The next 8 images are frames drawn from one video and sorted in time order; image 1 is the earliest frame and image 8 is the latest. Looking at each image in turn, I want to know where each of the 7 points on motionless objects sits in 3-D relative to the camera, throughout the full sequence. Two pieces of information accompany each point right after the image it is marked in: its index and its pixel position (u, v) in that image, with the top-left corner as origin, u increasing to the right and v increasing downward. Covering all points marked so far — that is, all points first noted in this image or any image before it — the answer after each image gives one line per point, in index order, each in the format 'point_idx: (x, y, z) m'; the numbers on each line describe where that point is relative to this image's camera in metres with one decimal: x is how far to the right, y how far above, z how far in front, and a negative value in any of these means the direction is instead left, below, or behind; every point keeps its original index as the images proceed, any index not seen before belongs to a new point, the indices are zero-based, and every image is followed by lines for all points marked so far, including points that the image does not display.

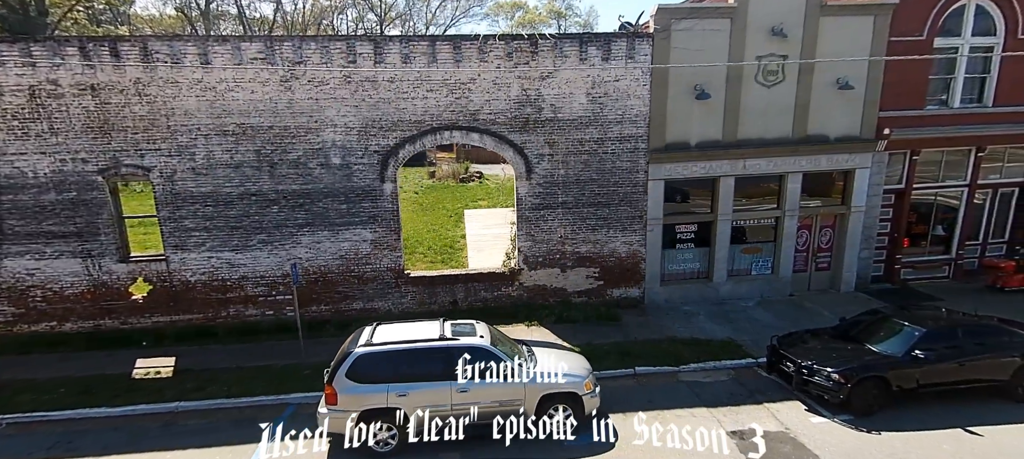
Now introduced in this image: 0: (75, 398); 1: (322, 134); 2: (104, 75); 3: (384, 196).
0: (-7.0, -2.7, +7.5) m
1: (-4.0, +2.0, +9.7) m
2: (-7.9, +3.0, +8.9) m
3: (-2.8, +0.7, +10.2) m
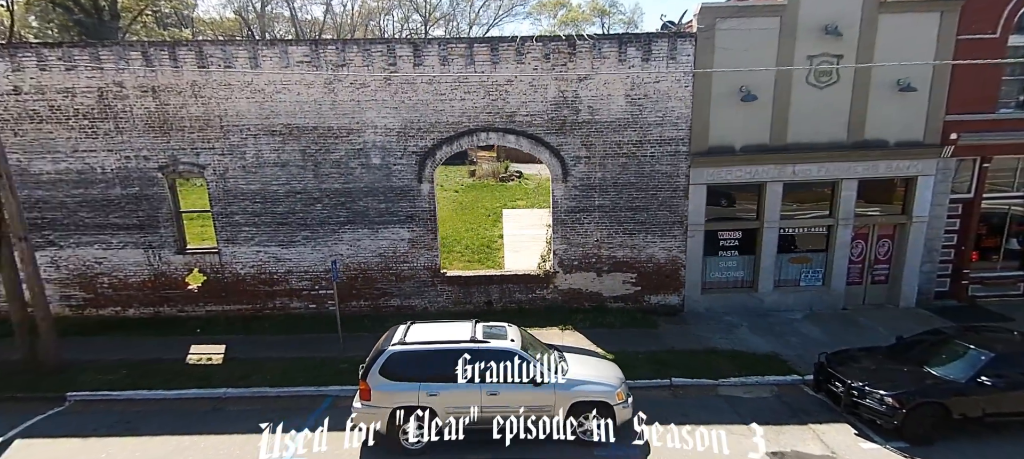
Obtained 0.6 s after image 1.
0: (-6.6, -2.6, +8.0) m
1: (-3.2, +2.1, +10.0) m
2: (-7.1, +3.1, +9.5) m
3: (-2.0, +0.7, +10.4) m
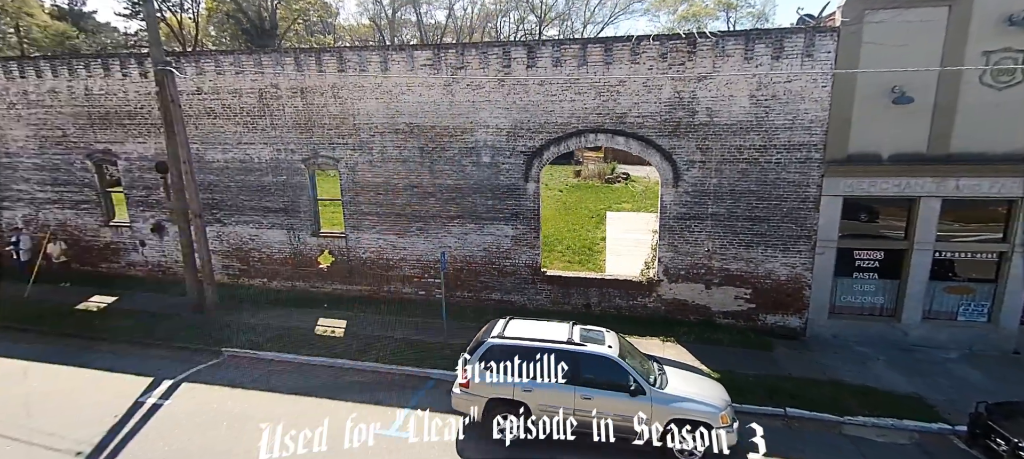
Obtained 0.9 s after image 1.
0: (-4.8, -2.3, +9.3) m
1: (-0.8, +2.2, +10.5) m
2: (-4.7, +3.5, +10.8) m
3: (+0.3, +0.8, +10.6) m
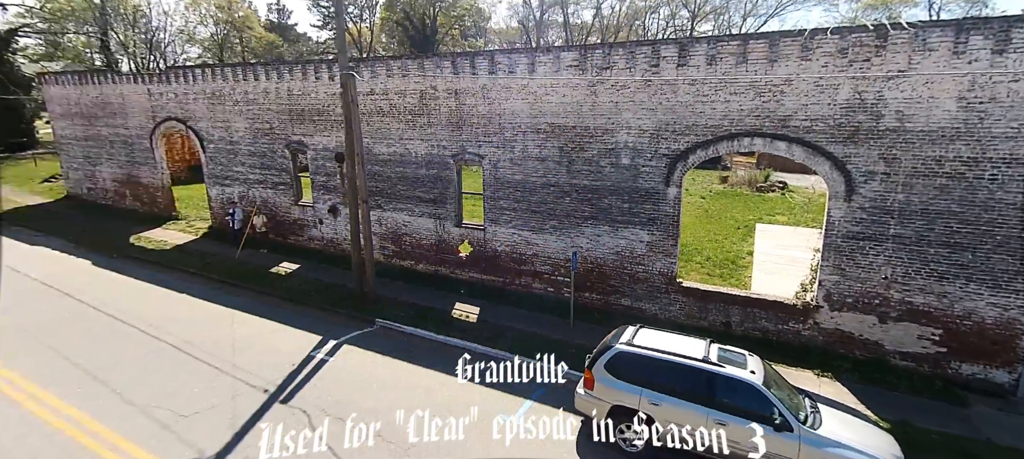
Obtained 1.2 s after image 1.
0: (-2.1, -2.0, +10.3) m
1: (+2.3, +2.1, +10.3) m
2: (-1.2, +3.7, +11.6) m
3: (+3.4, +0.6, +10.1) m
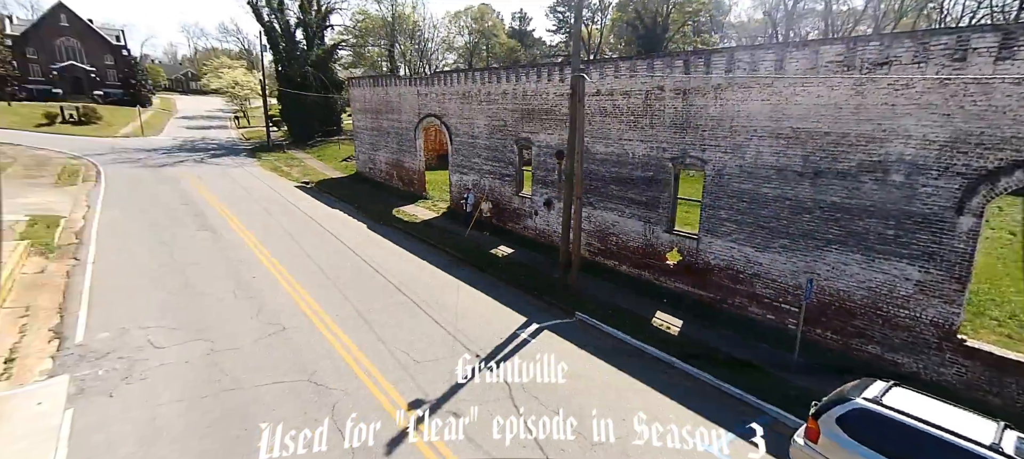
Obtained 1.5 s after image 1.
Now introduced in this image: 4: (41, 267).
0: (+2.3, -2.0, +10.3) m
1: (+6.8, +1.5, +8.4) m
2: (+4.4, +3.5, +10.9) m
3: (+7.6, 0.0, +7.8) m
4: (-11.0, -1.0, +10.6) m
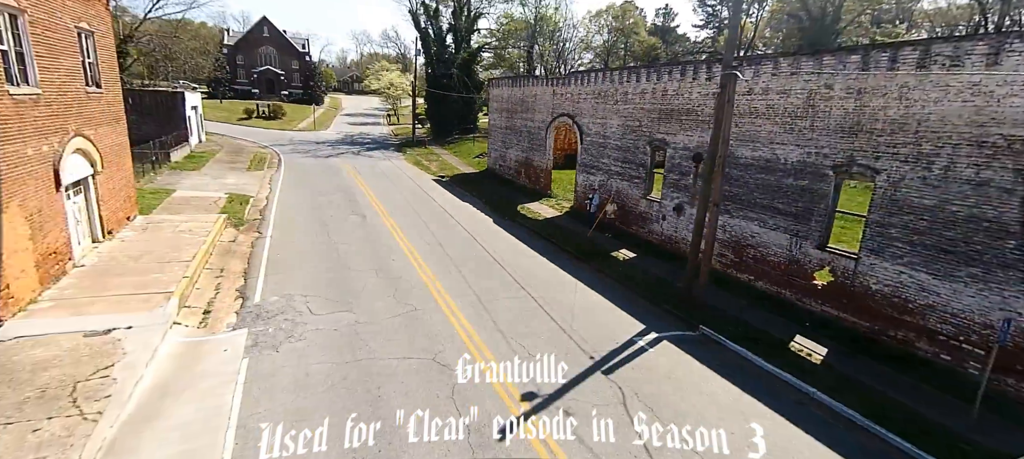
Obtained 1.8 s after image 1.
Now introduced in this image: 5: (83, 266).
0: (+4.8, -2.3, +9.3) m
1: (+8.9, +1.0, +6.3) m
2: (+7.3, +3.1, +9.4) m
3: (+9.4, -0.7, +5.6) m
4: (-7.9, -0.2, +13.0) m
5: (-8.9, -0.8, +9.5) m
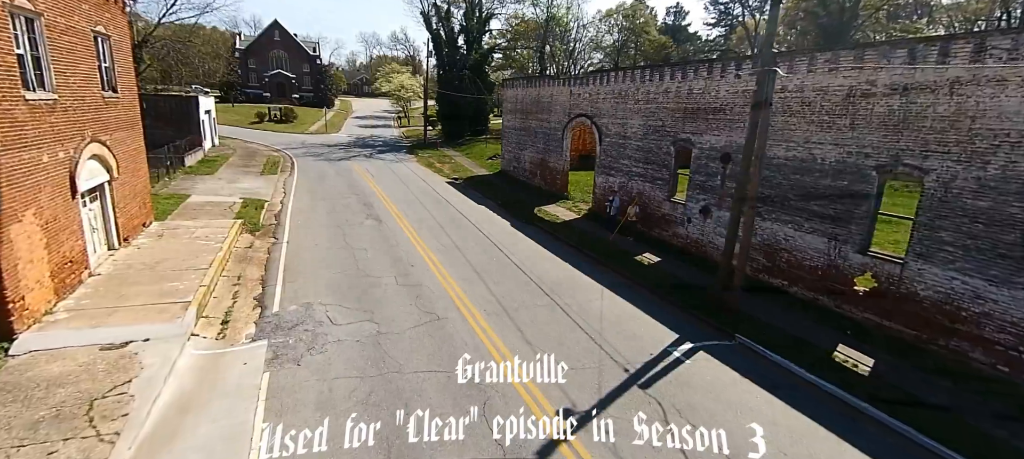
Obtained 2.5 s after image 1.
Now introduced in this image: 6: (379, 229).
0: (+5.3, -2.4, +8.8) m
1: (+9.4, +0.9, +5.7) m
2: (+7.8, +3.0, +8.9) m
3: (+9.8, -0.7, +5.0) m
4: (-7.3, -0.4, +12.8) m
5: (-8.4, -0.9, +9.3) m
6: (-4.2, 0.0, +14.5) m
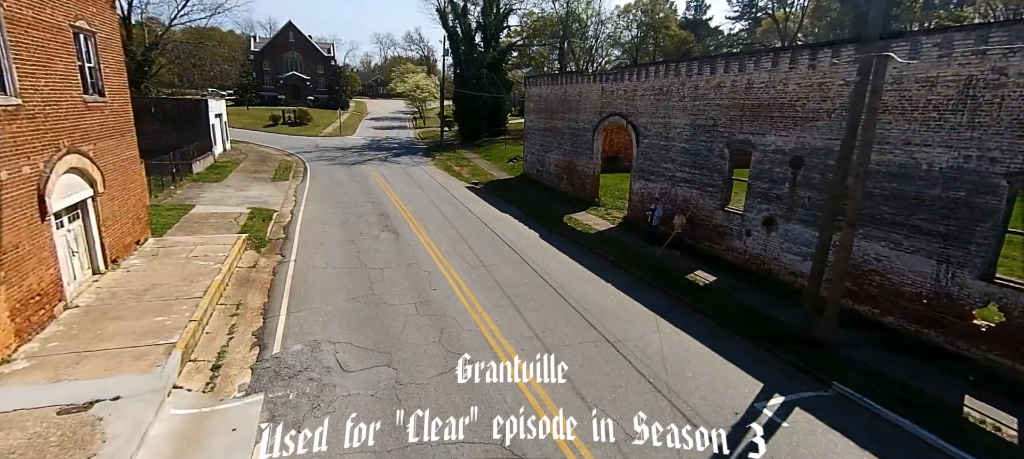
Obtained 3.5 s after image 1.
0: (+6.0, -2.7, +7.2) m
1: (+10.0, +0.6, +3.9) m
2: (+8.5, +2.7, +7.1) m
3: (+10.4, -1.1, +3.2) m
4: (-6.5, -0.8, +11.5) m
5: (-7.6, -1.4, +8.1) m
6: (-3.3, -0.4, +13.1) m
